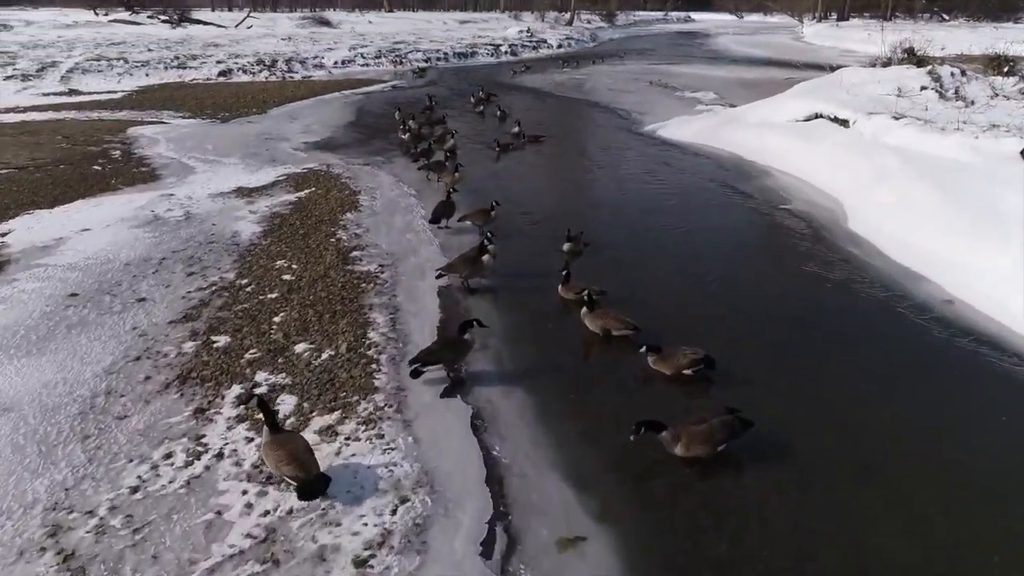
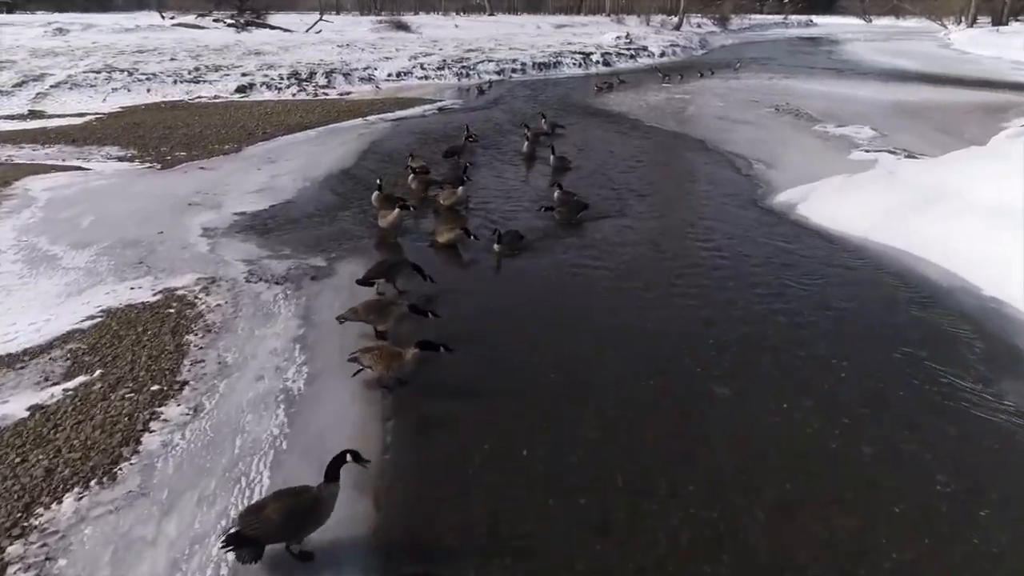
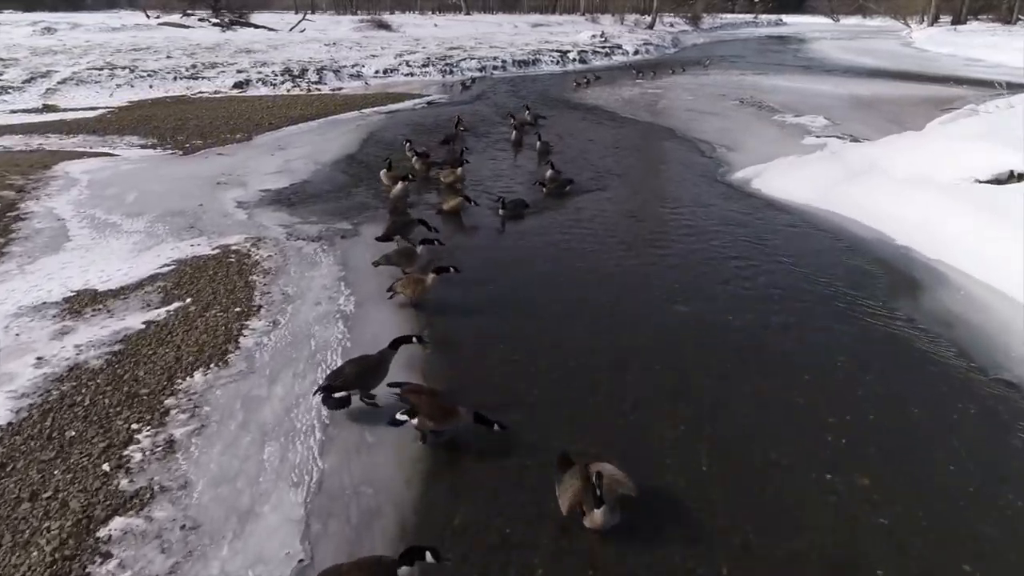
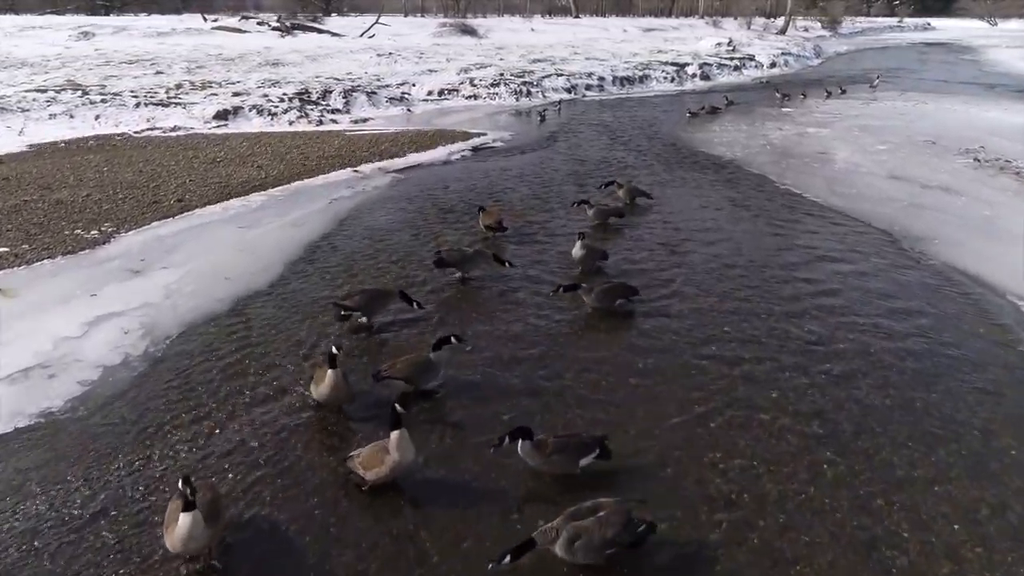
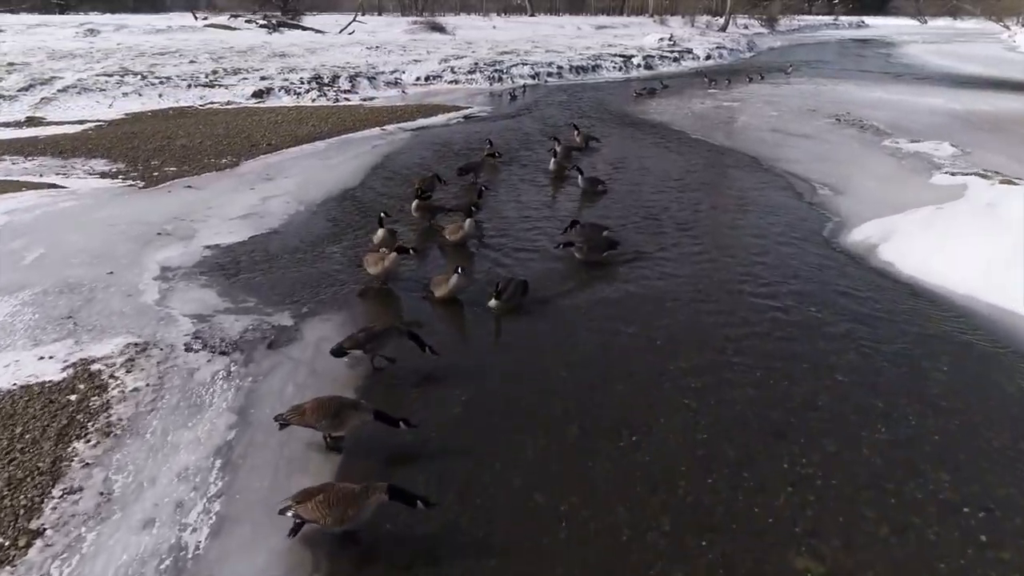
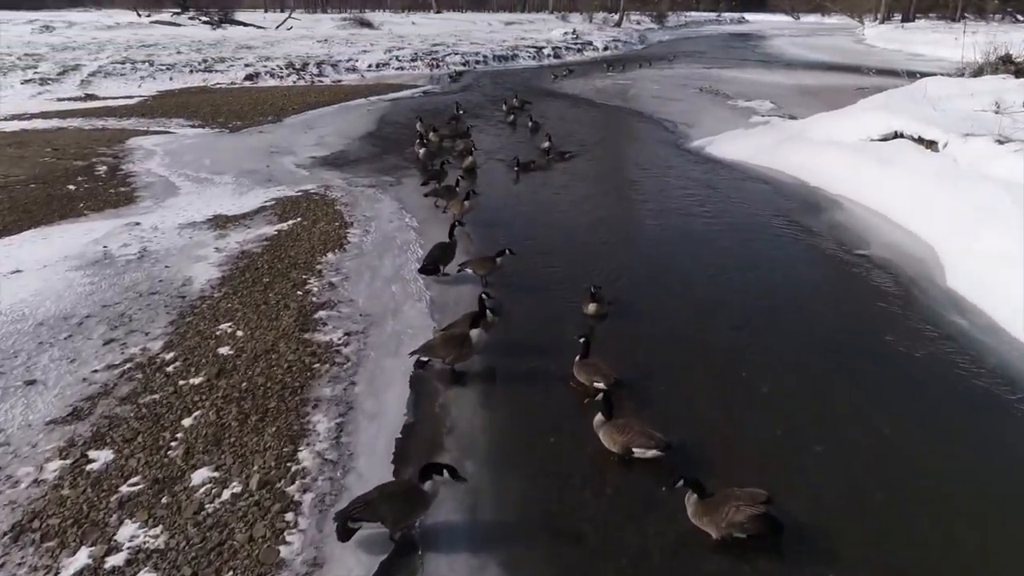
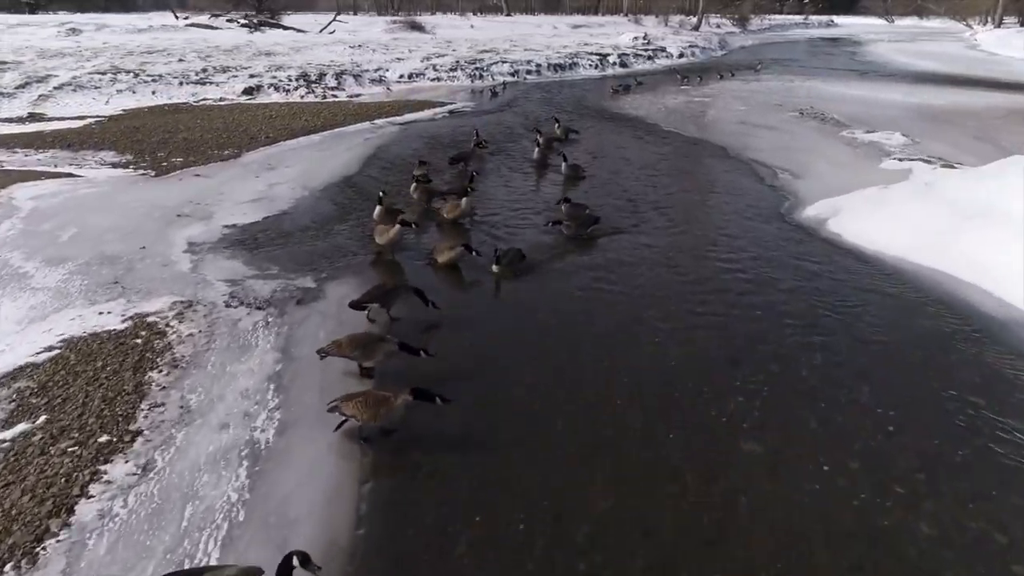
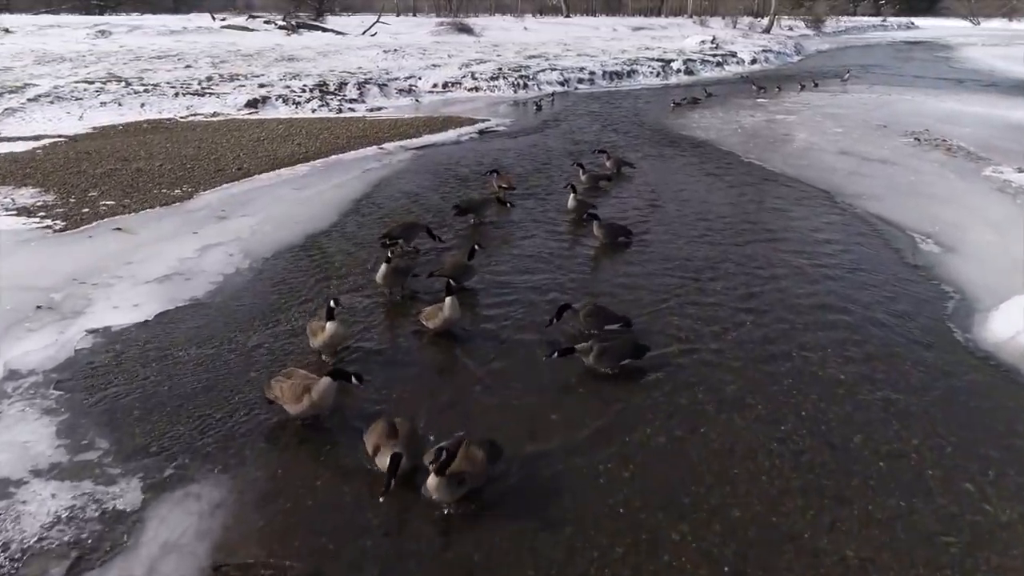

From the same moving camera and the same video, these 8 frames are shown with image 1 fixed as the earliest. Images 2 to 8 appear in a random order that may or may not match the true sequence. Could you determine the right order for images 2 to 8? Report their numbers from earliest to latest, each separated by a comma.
6, 3, 2, 7, 5, 8, 4
